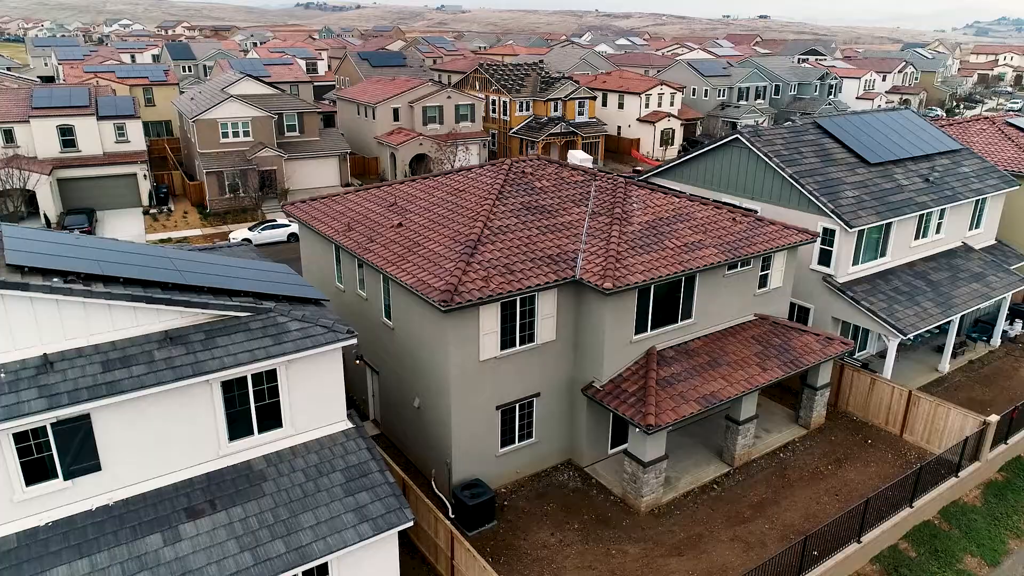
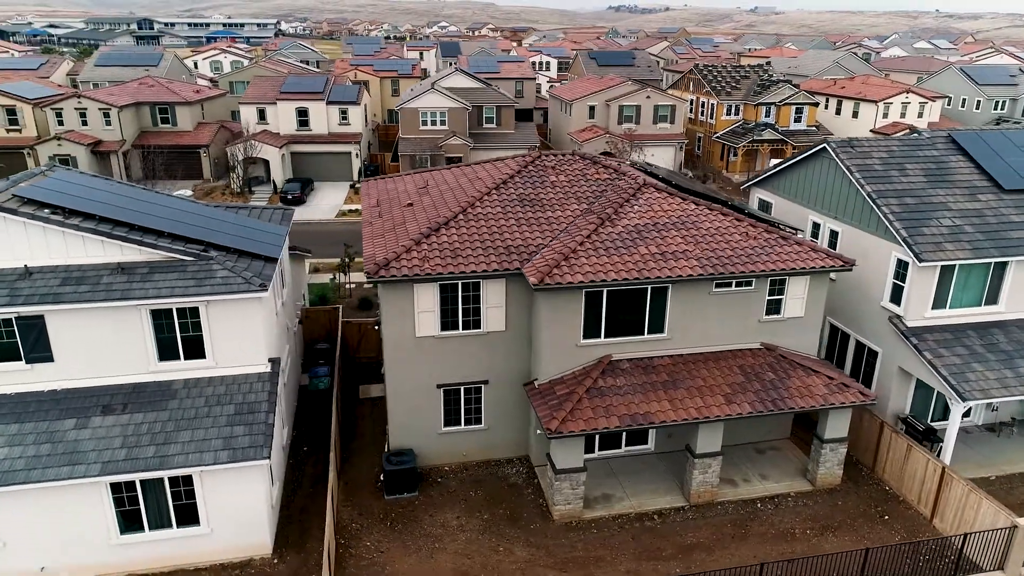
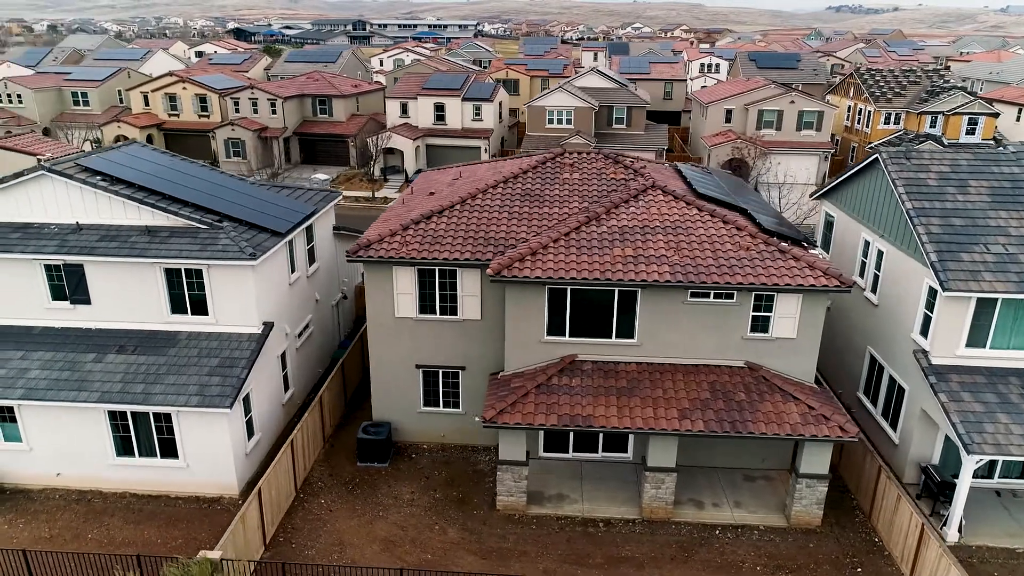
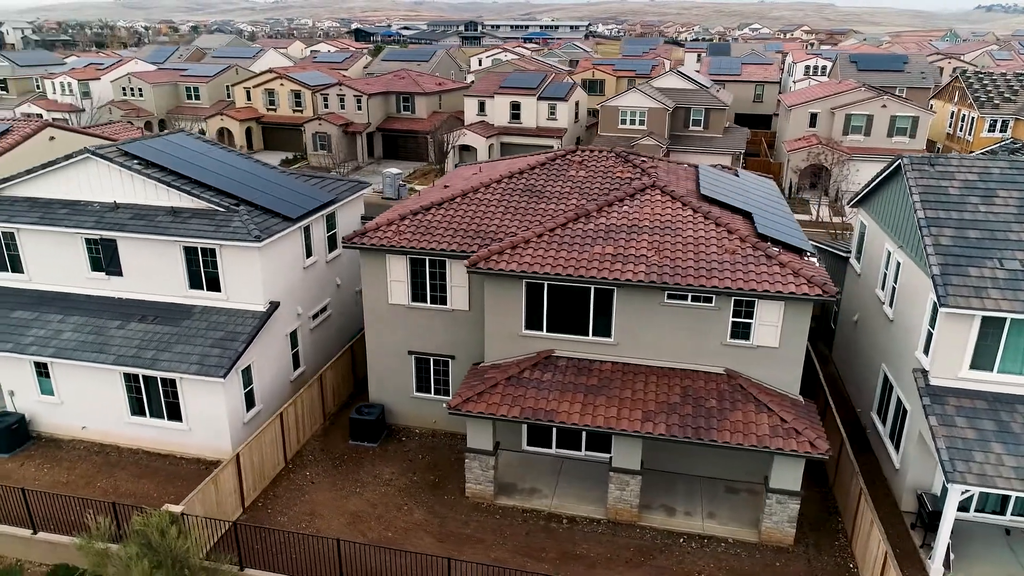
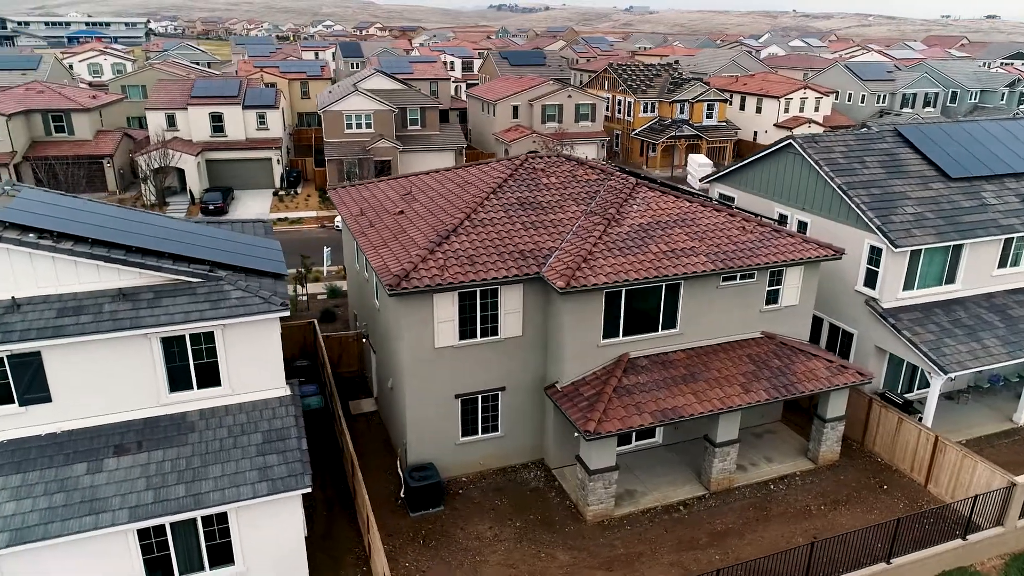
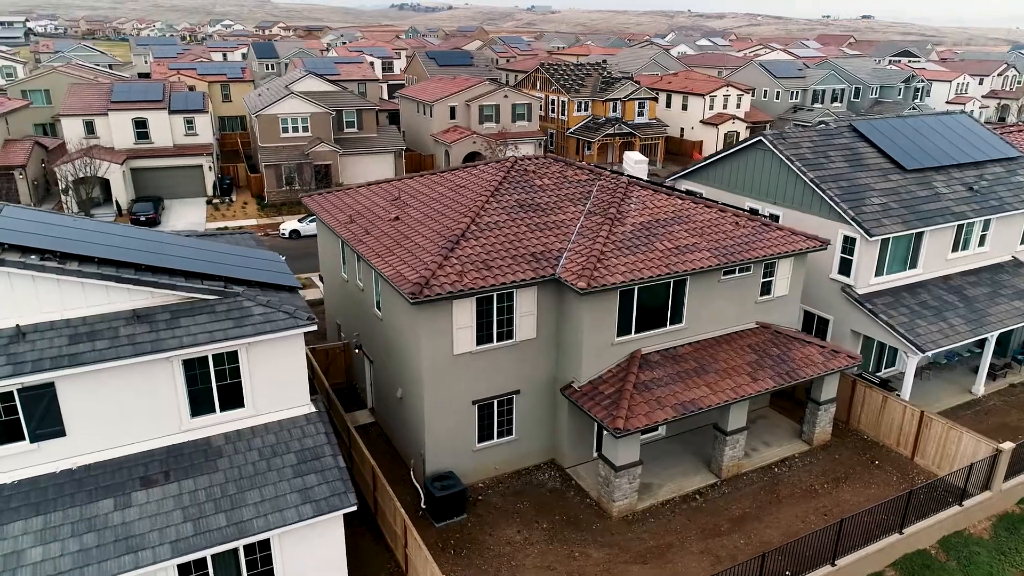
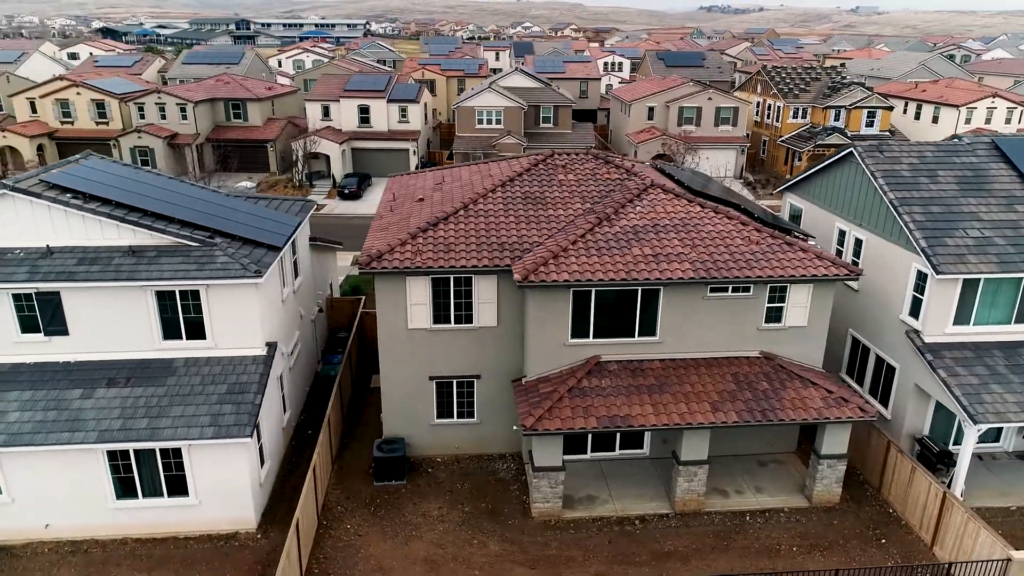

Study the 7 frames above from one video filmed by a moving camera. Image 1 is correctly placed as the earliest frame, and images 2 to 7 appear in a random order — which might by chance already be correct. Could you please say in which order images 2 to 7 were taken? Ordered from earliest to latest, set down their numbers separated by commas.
6, 5, 2, 7, 3, 4
